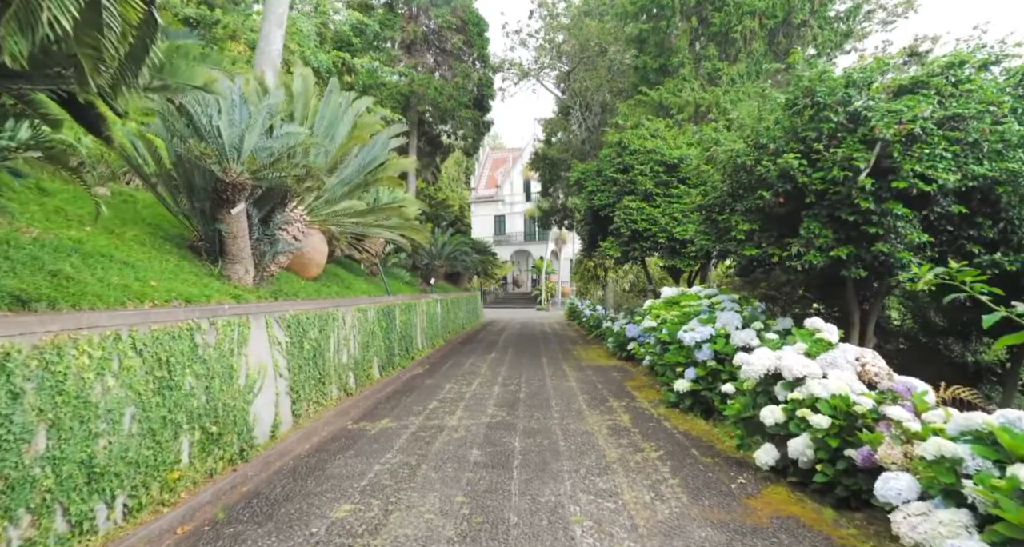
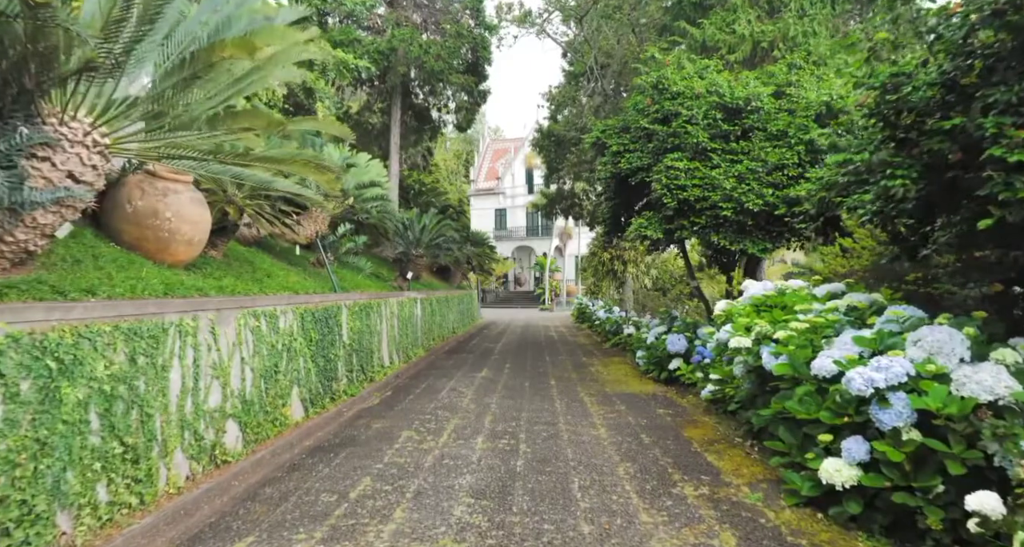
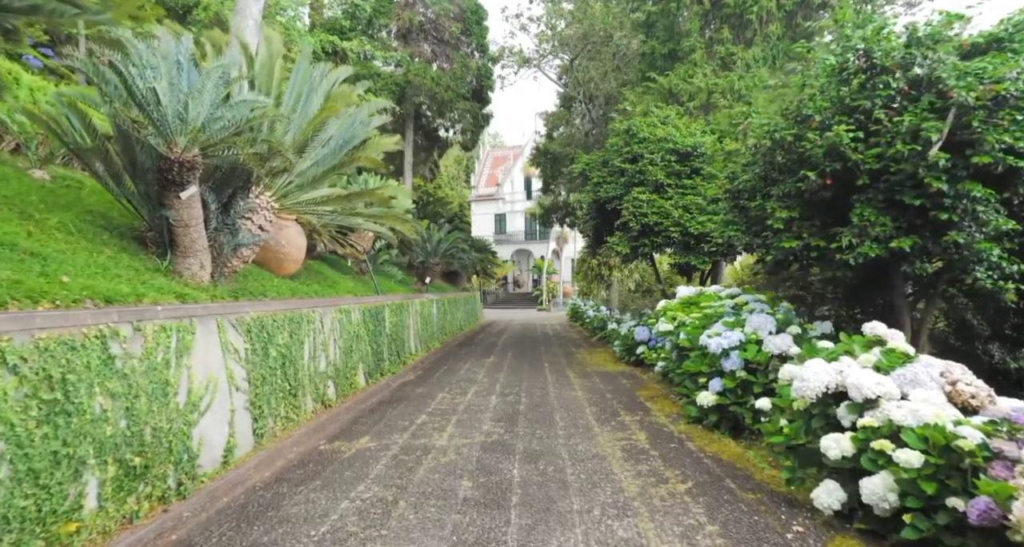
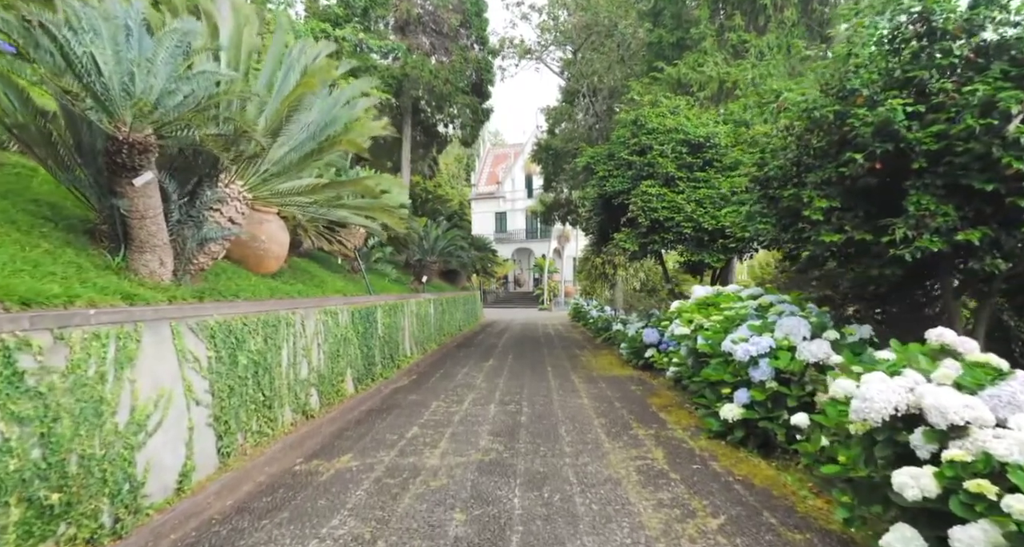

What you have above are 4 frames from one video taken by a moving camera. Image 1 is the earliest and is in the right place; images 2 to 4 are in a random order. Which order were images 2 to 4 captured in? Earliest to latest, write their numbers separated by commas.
3, 4, 2
